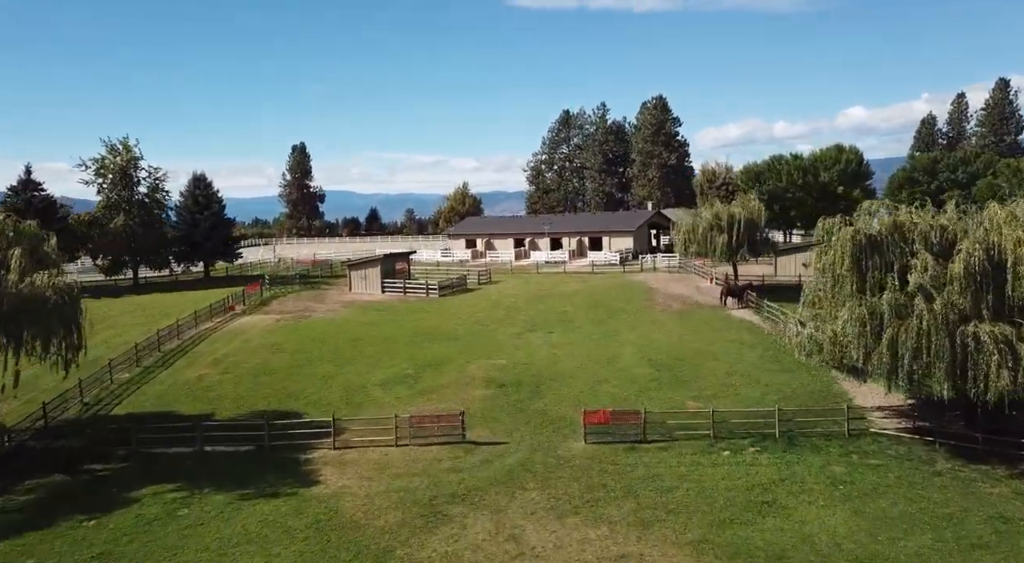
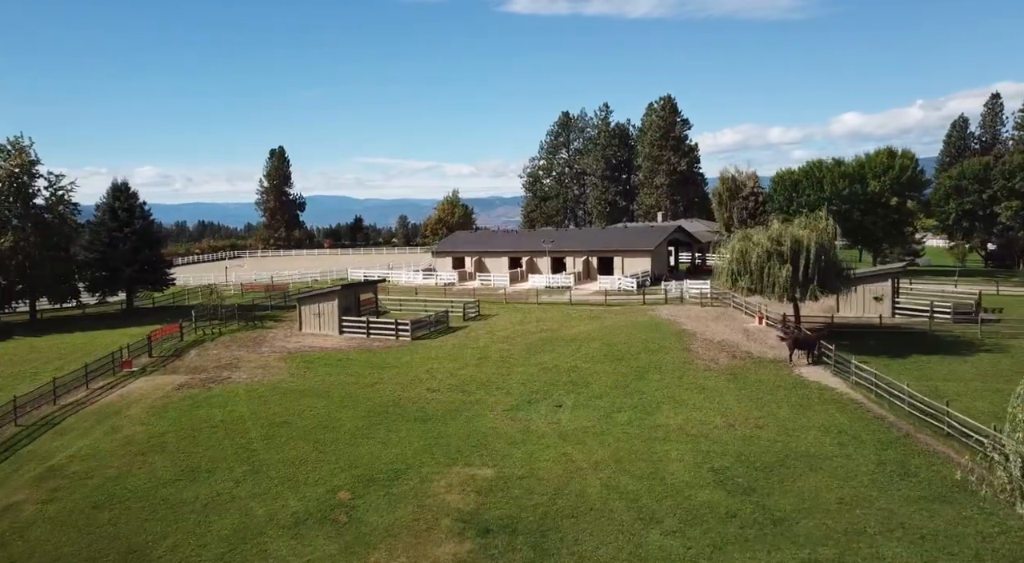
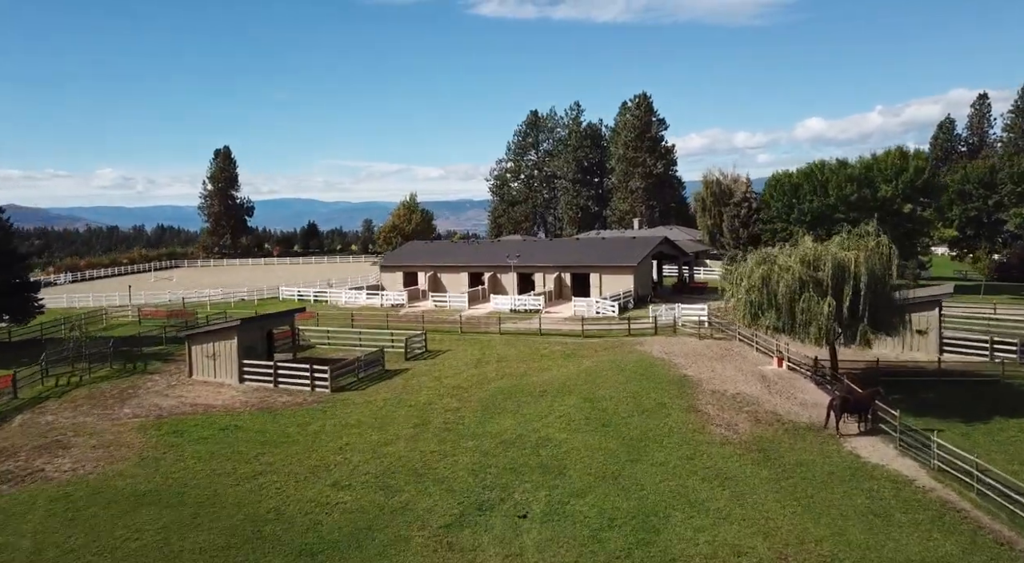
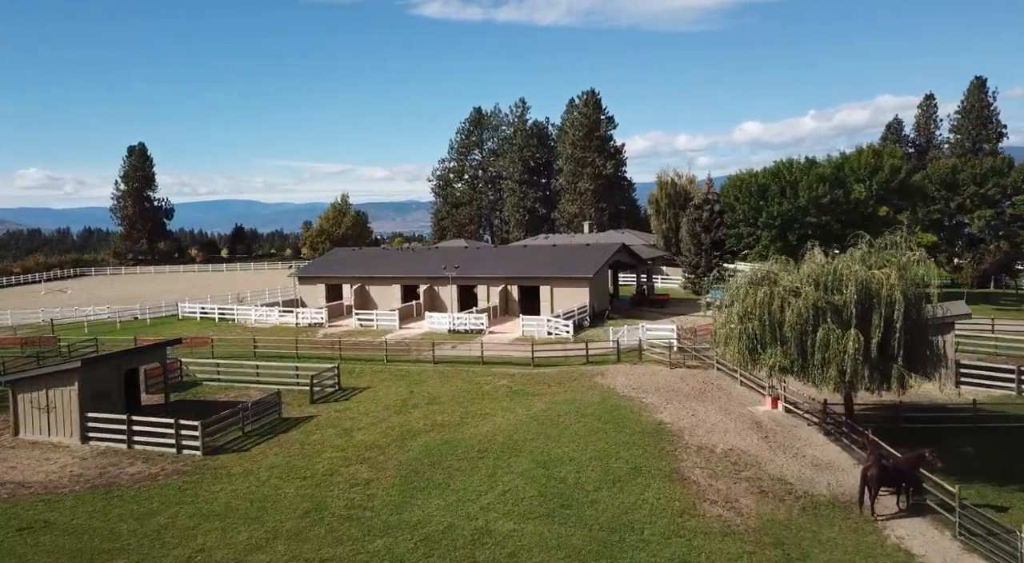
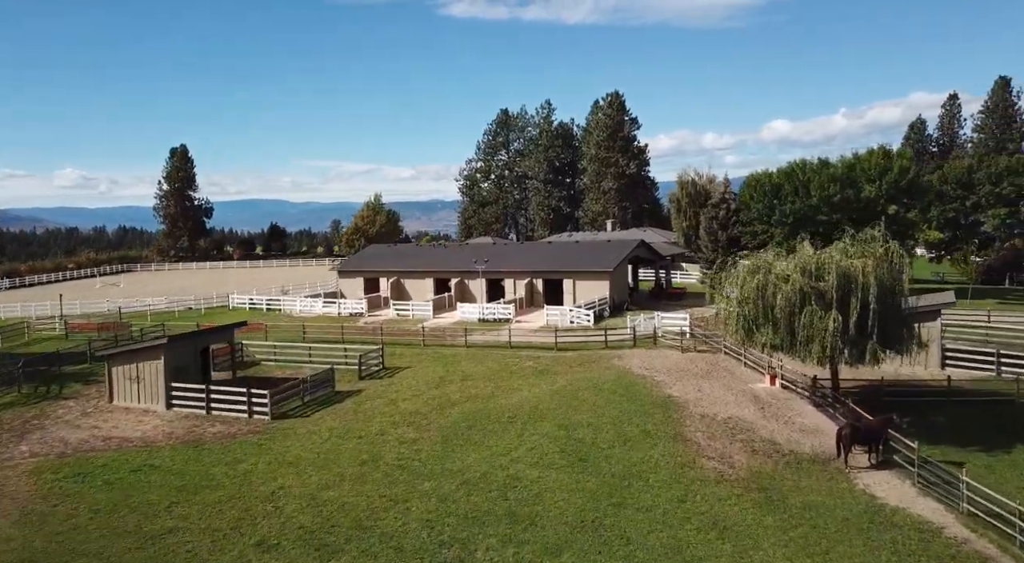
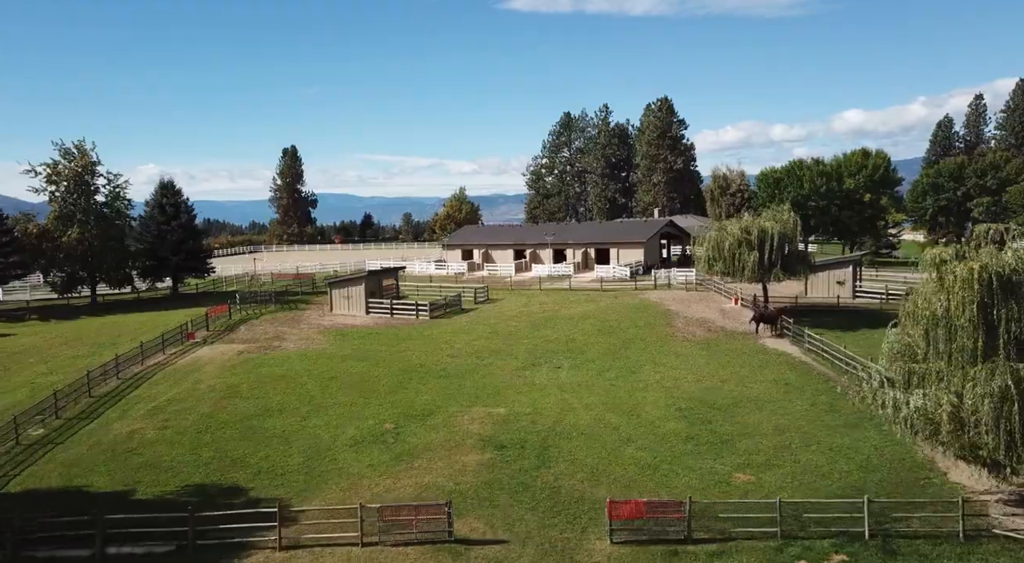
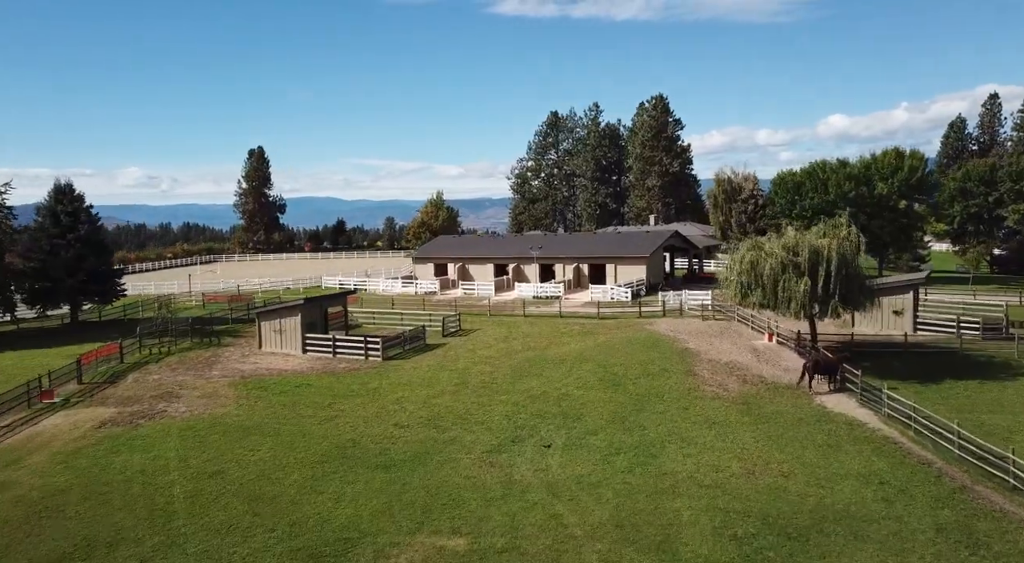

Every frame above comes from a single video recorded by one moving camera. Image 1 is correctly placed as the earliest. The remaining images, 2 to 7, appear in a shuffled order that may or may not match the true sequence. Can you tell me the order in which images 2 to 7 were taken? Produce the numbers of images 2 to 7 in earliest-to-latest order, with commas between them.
6, 2, 7, 3, 5, 4
